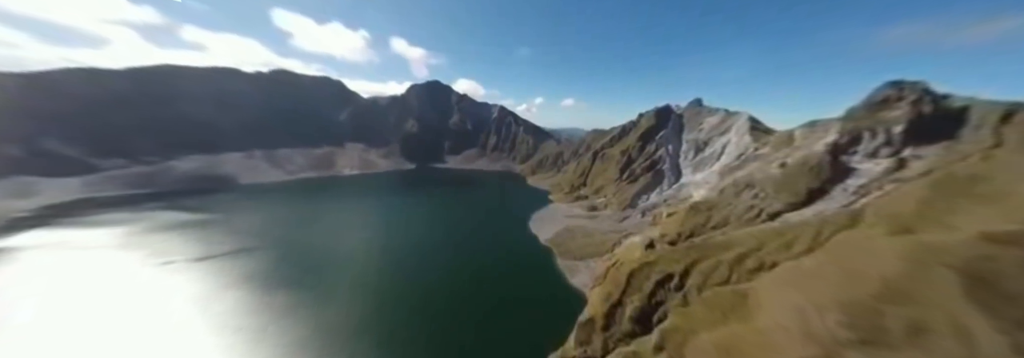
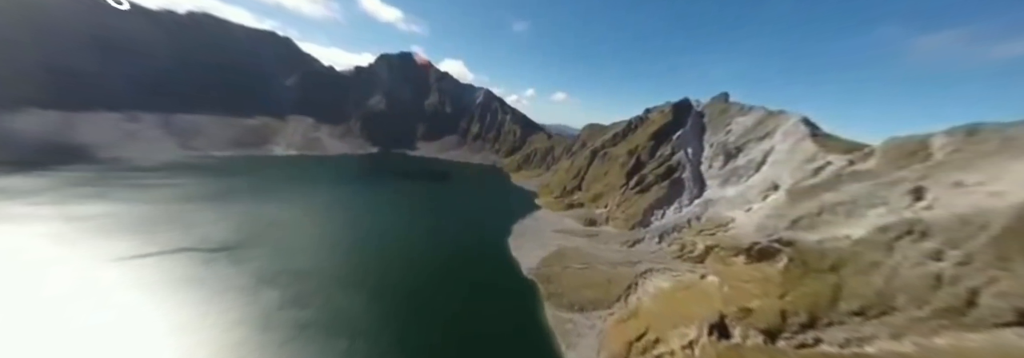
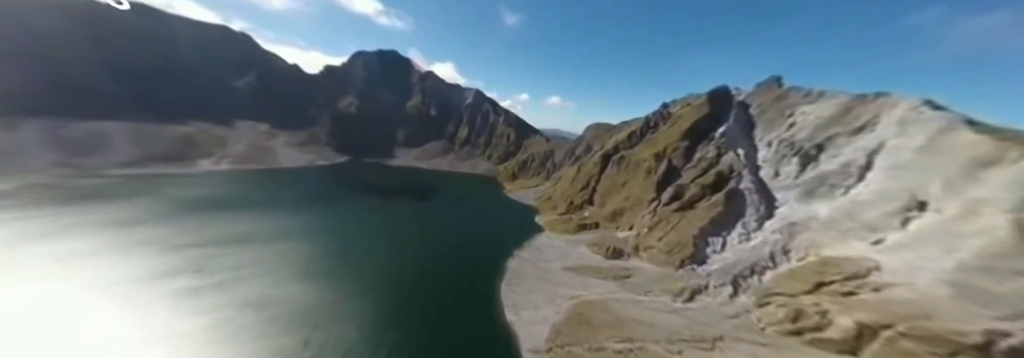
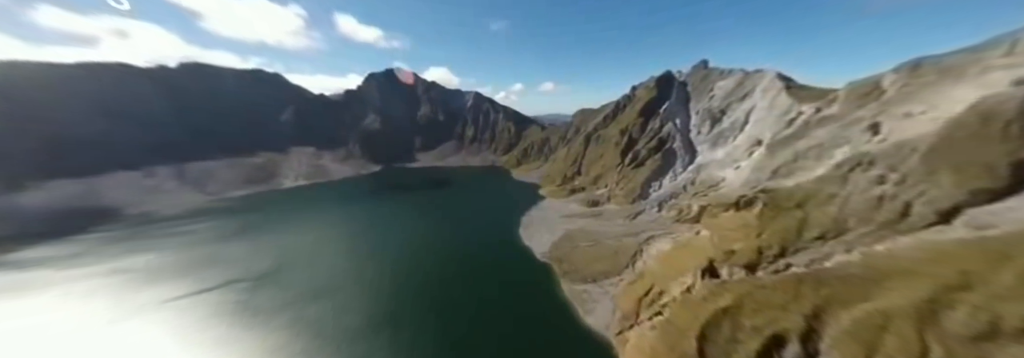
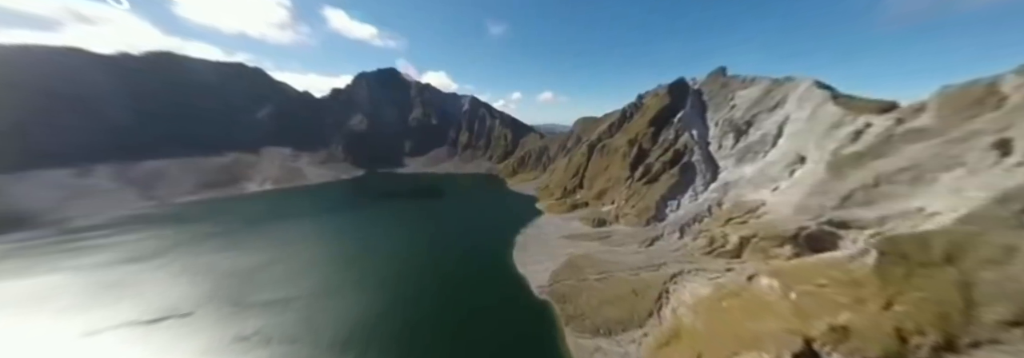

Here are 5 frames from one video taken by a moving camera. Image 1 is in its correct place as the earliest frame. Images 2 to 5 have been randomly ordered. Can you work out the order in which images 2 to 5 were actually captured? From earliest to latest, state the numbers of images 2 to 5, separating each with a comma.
4, 2, 5, 3
